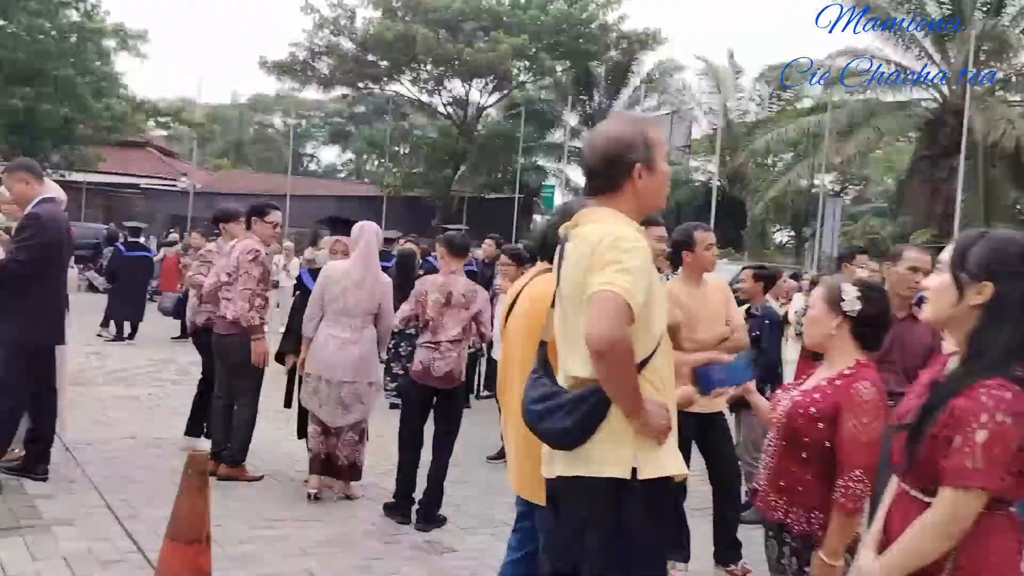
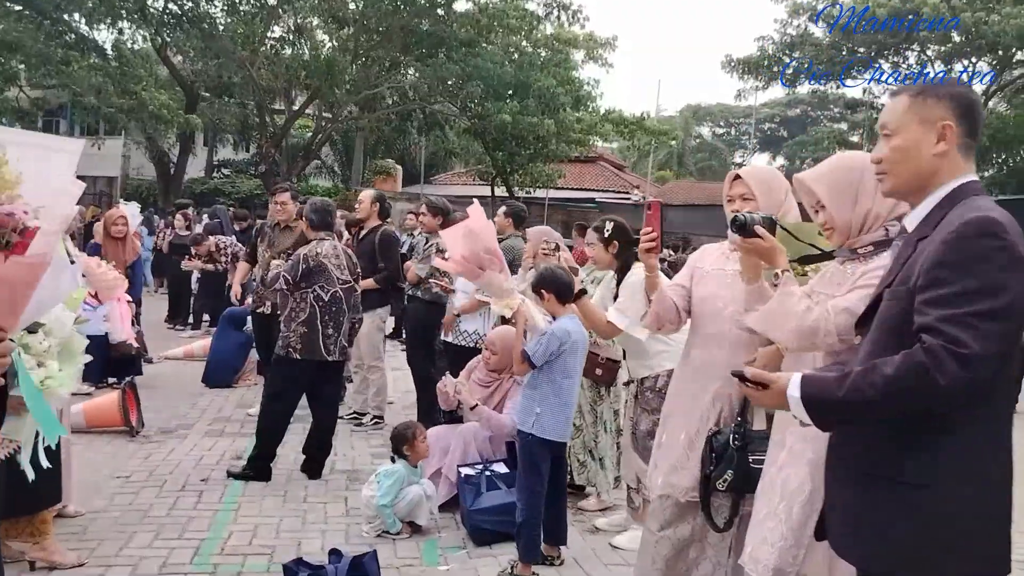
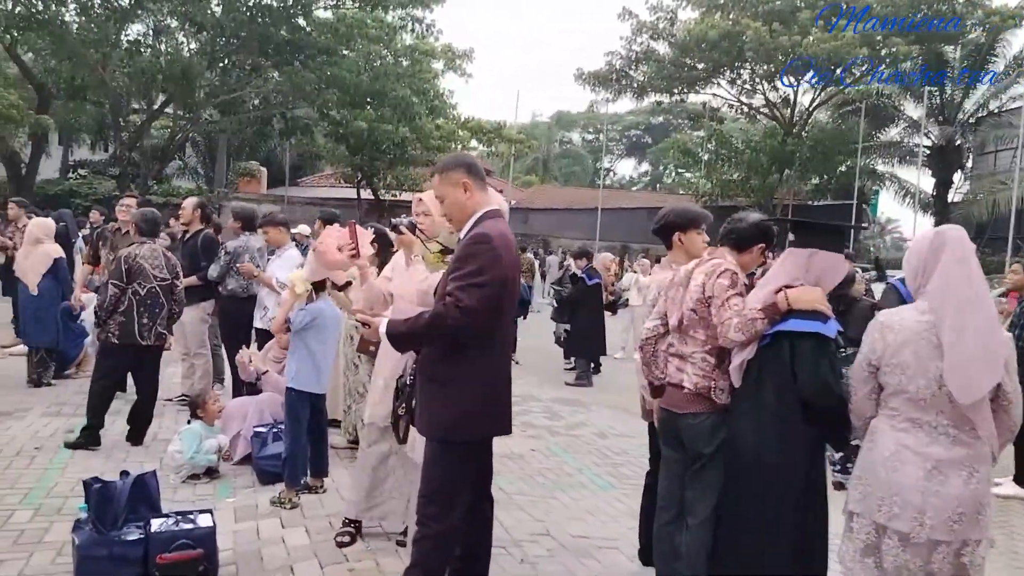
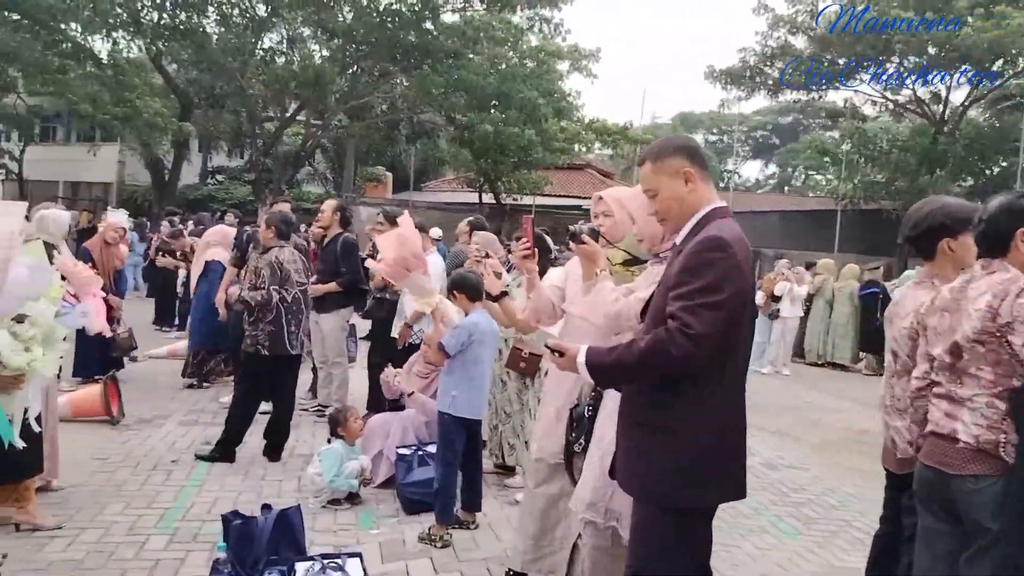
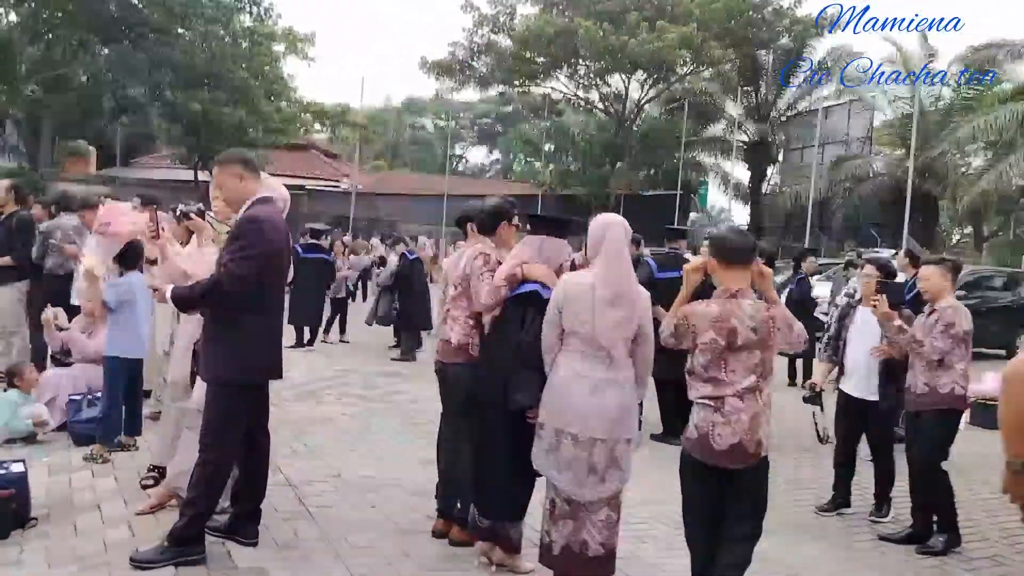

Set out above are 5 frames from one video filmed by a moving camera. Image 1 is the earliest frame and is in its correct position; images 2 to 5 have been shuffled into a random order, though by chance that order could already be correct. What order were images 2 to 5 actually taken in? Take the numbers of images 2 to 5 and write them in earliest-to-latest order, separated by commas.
5, 3, 4, 2
